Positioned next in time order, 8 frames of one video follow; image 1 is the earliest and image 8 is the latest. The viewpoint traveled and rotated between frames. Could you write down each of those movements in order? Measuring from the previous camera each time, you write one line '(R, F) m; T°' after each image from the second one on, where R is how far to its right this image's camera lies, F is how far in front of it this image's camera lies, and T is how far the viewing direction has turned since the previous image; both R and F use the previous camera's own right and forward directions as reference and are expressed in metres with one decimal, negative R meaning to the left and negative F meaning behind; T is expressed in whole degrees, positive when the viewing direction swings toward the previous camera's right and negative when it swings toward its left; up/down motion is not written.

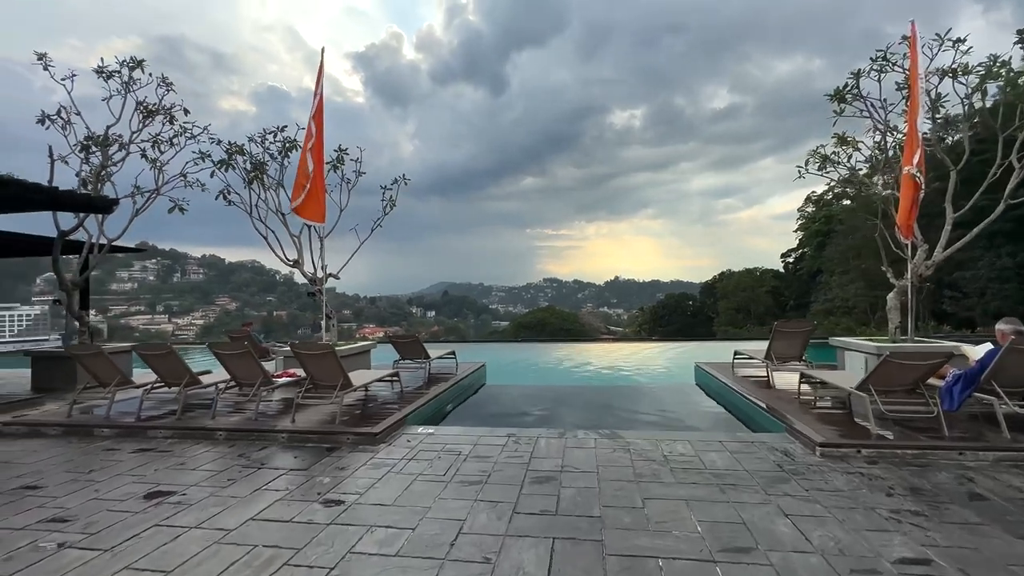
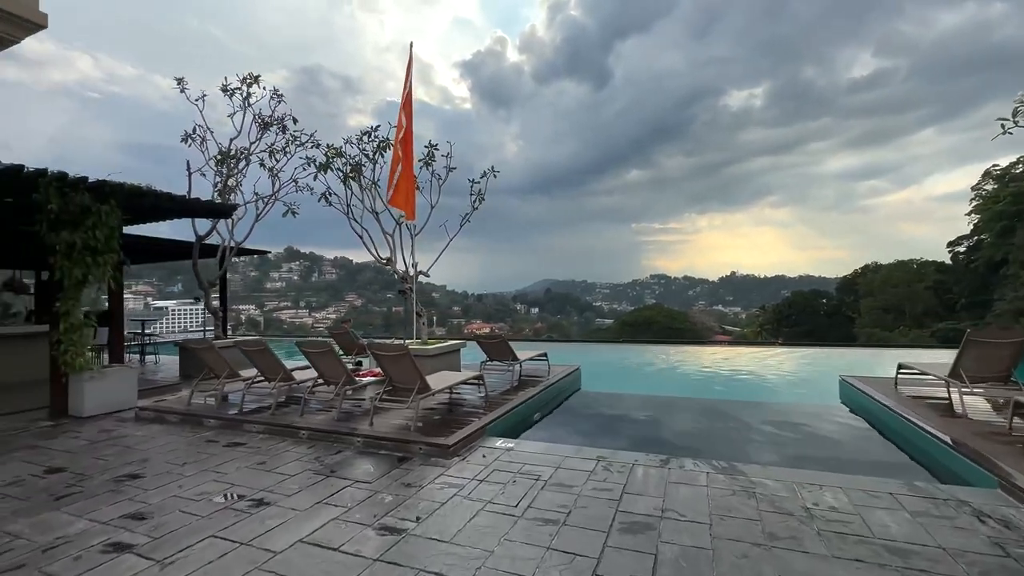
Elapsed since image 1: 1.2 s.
(+0.1, +0.6) m; -13°
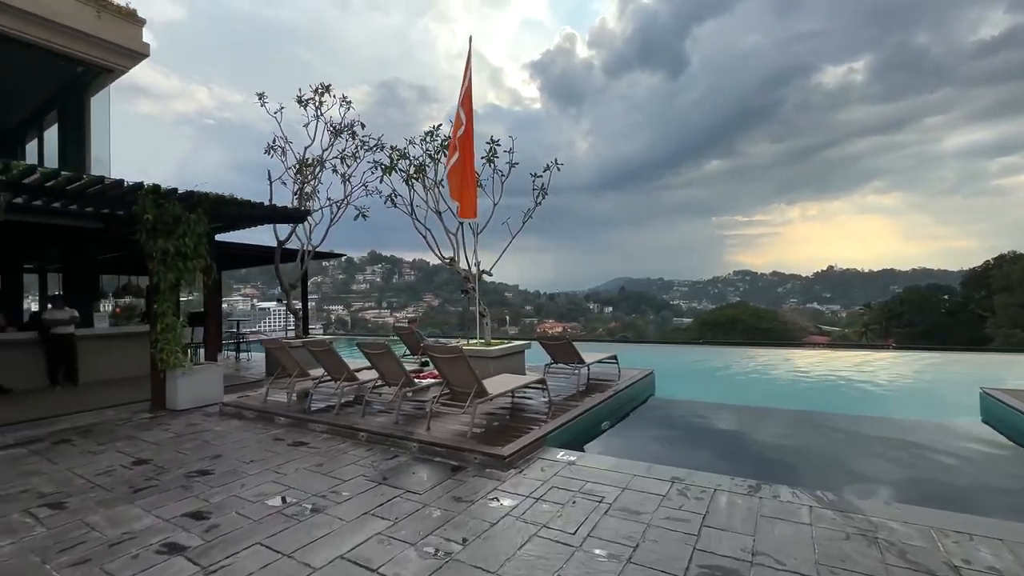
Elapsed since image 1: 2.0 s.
(+0.1, +0.3) m; -9°
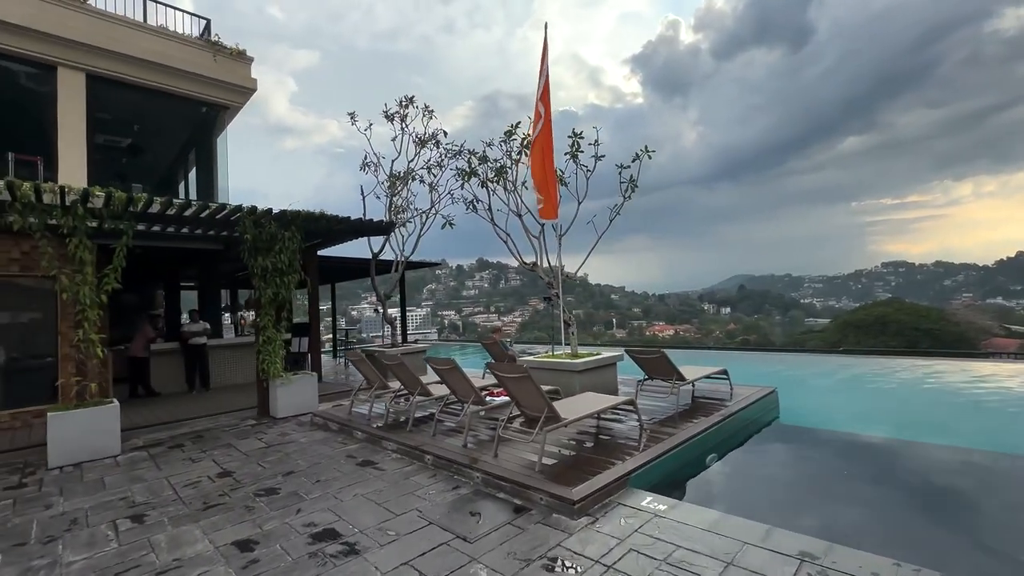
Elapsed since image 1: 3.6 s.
(+0.3, +0.6) m; -13°
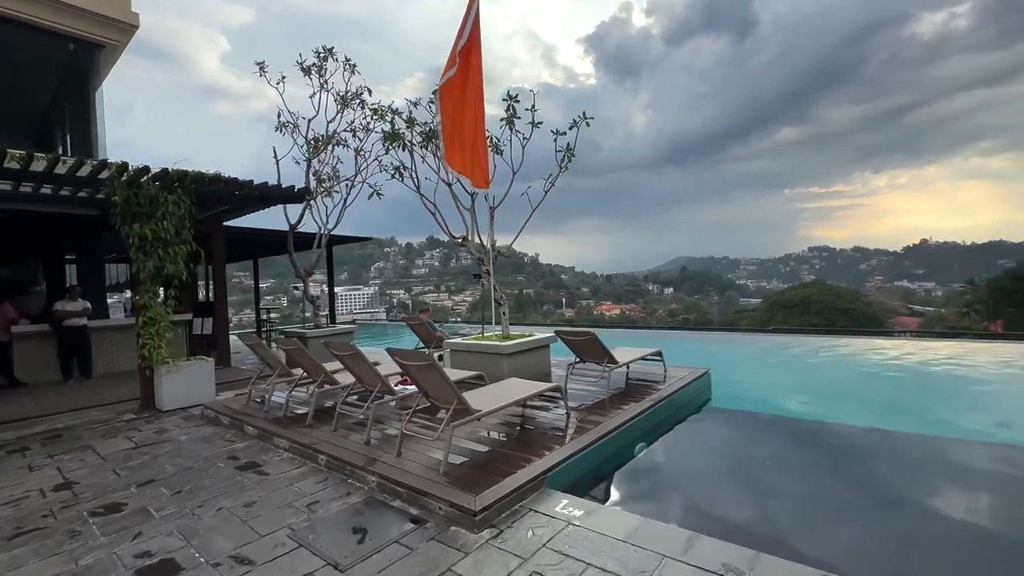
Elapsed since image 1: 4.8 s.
(+0.3, +0.5) m; +6°
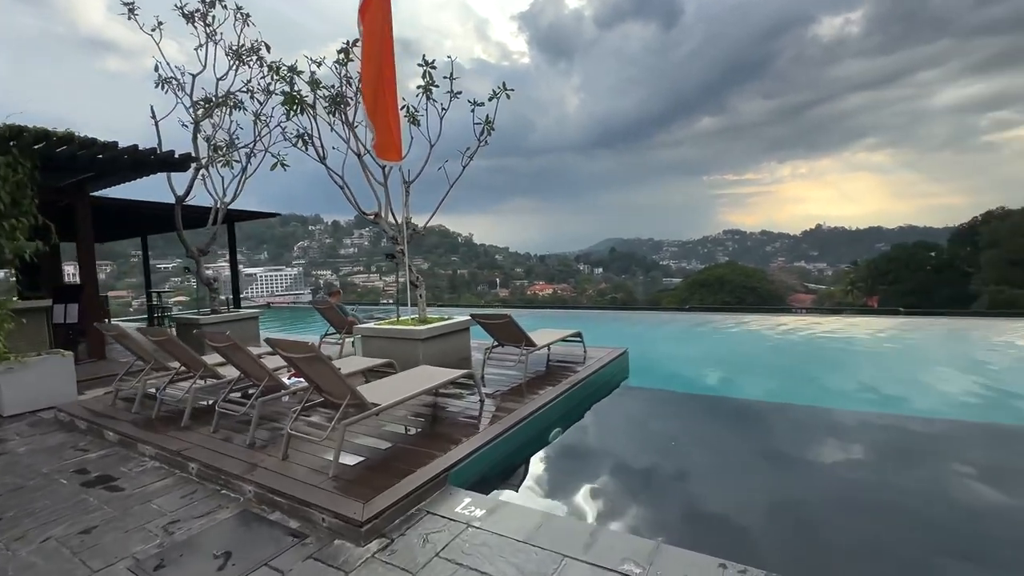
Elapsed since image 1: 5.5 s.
(+0.2, +0.3) m; +8°
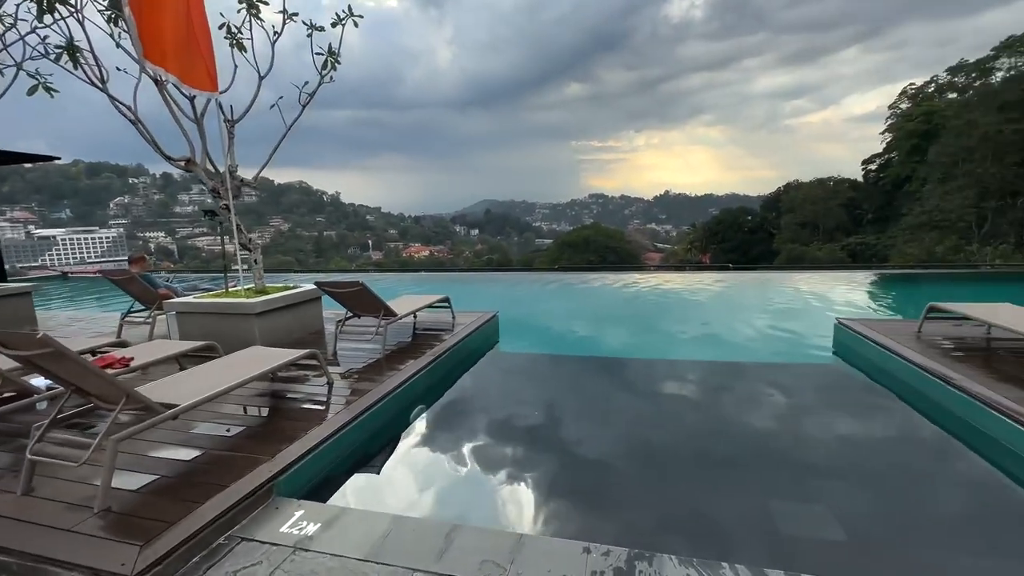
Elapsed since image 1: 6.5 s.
(+0.2, +0.4) m; +15°
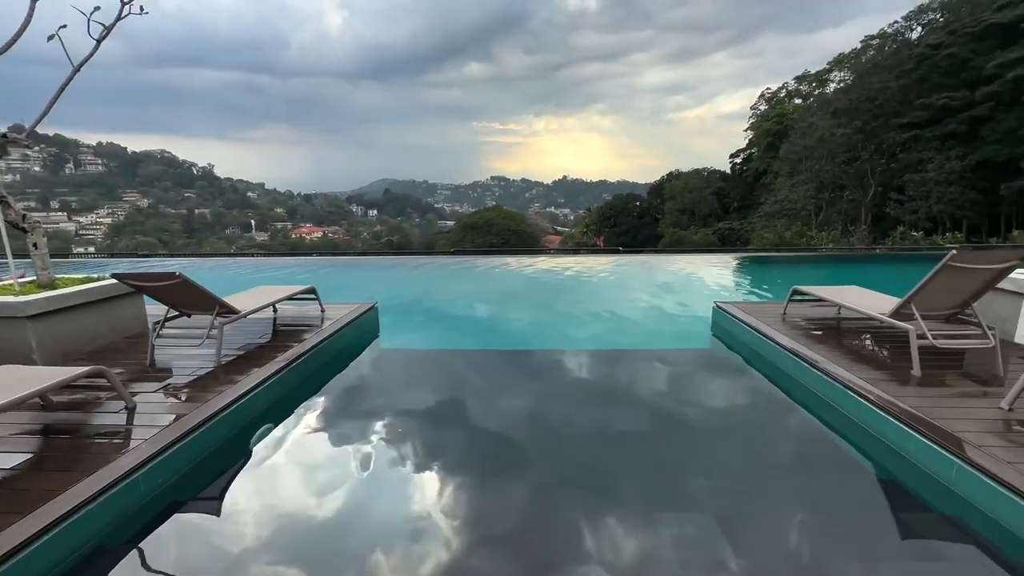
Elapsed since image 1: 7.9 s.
(+0.2, +0.4) m; +12°
